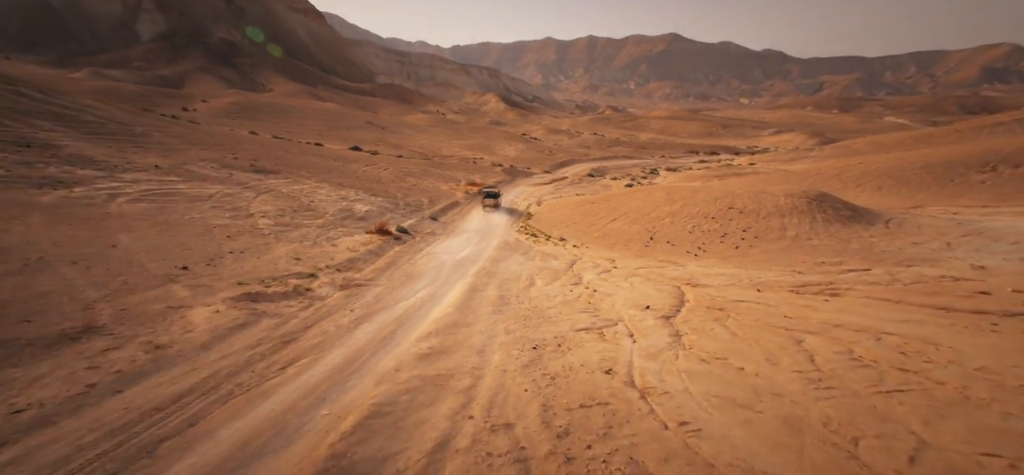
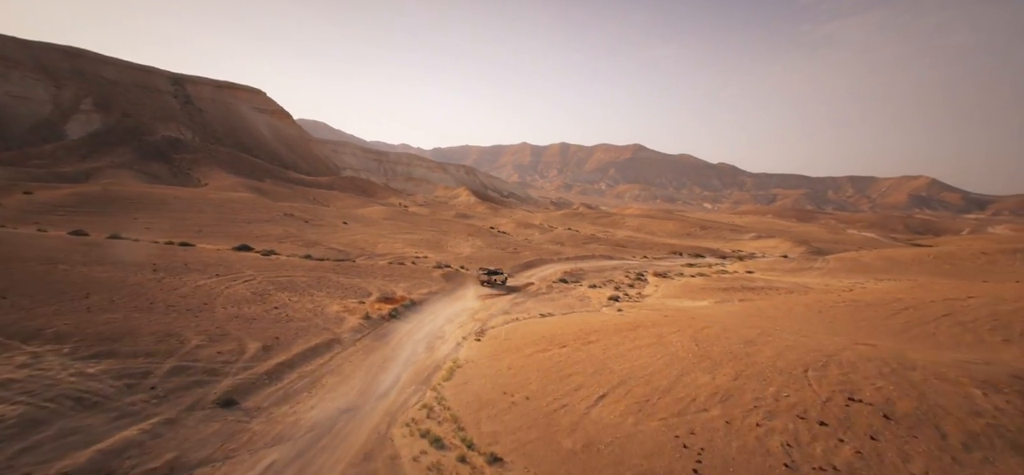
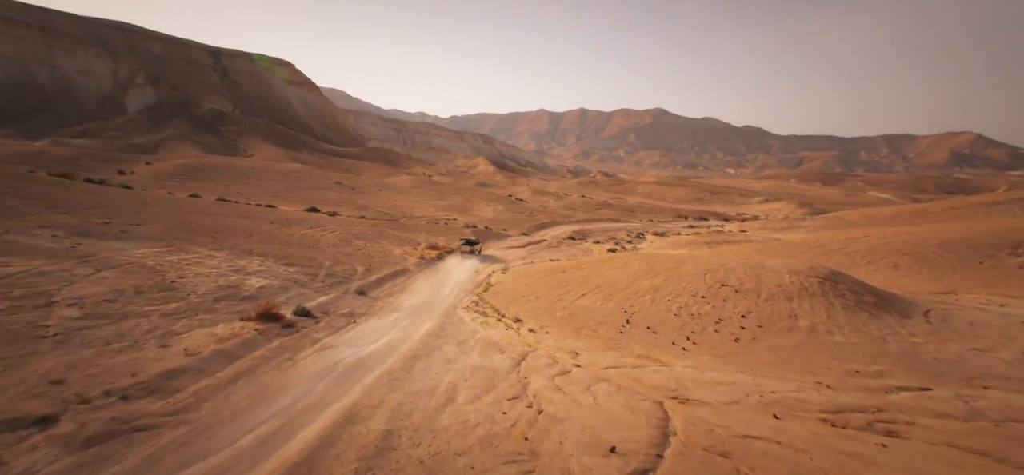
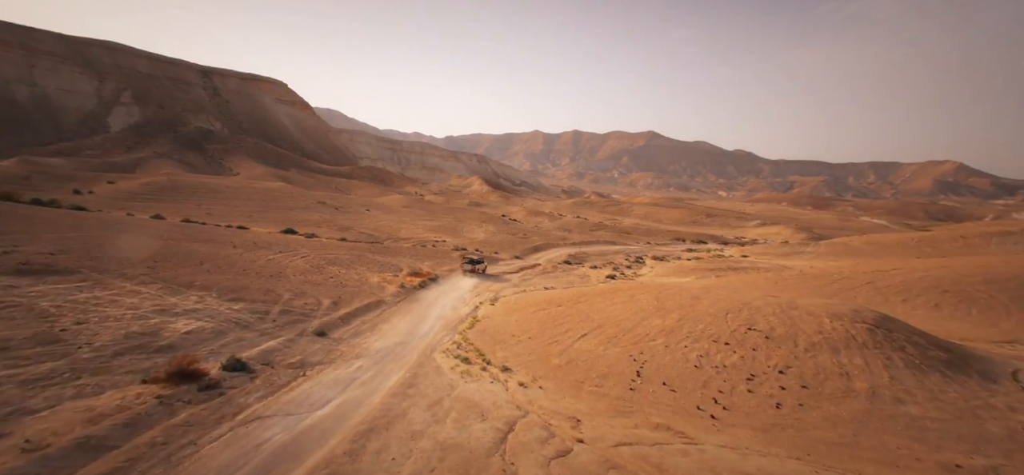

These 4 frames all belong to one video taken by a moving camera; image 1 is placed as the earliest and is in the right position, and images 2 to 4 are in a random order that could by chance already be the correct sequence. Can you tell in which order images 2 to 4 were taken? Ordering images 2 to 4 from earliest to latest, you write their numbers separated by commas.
3, 4, 2
